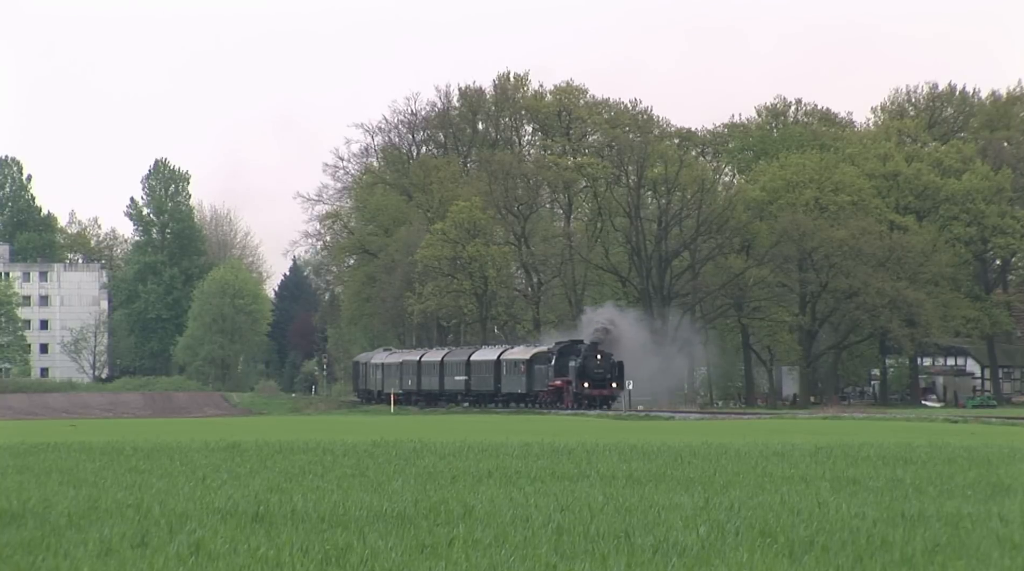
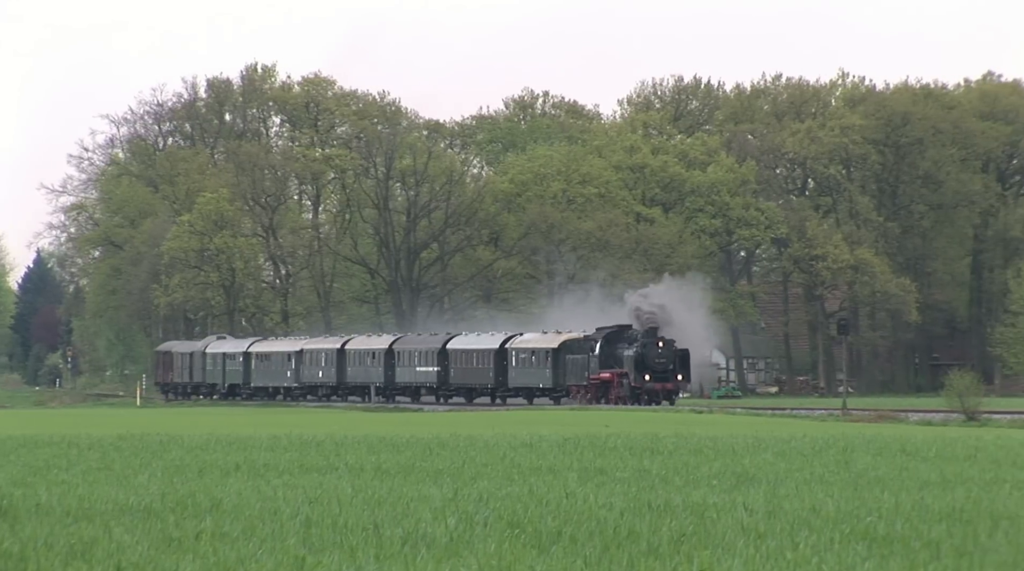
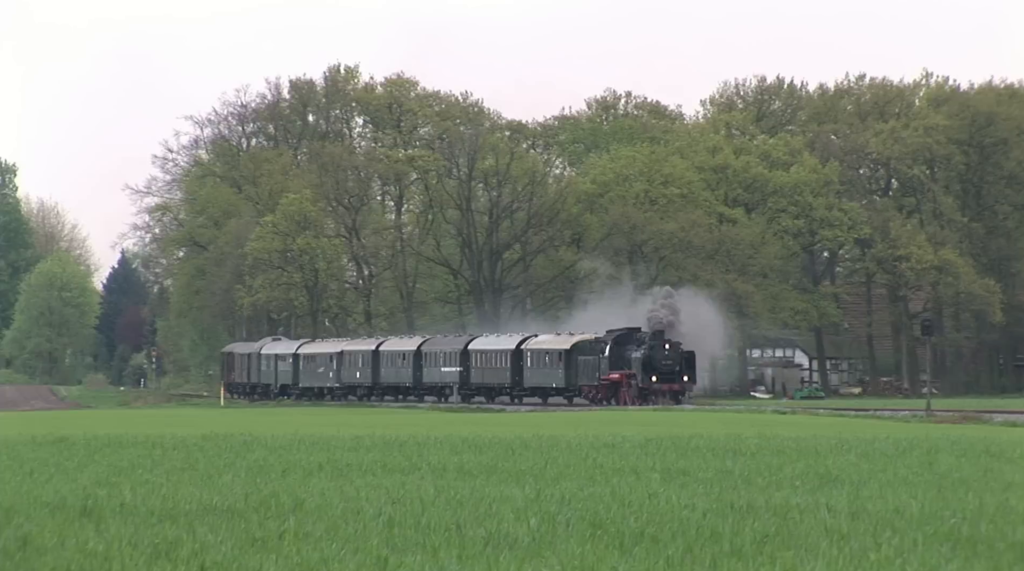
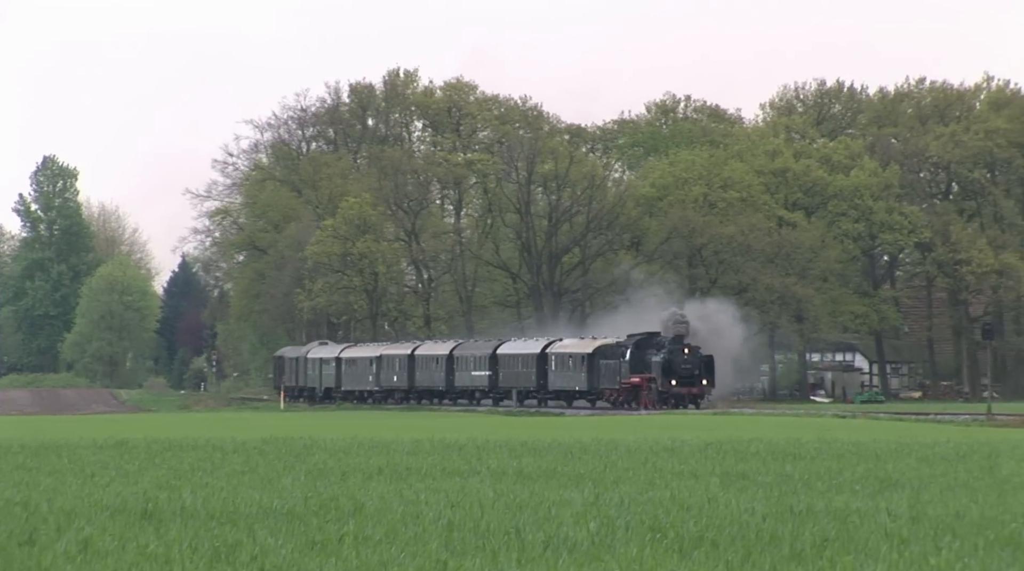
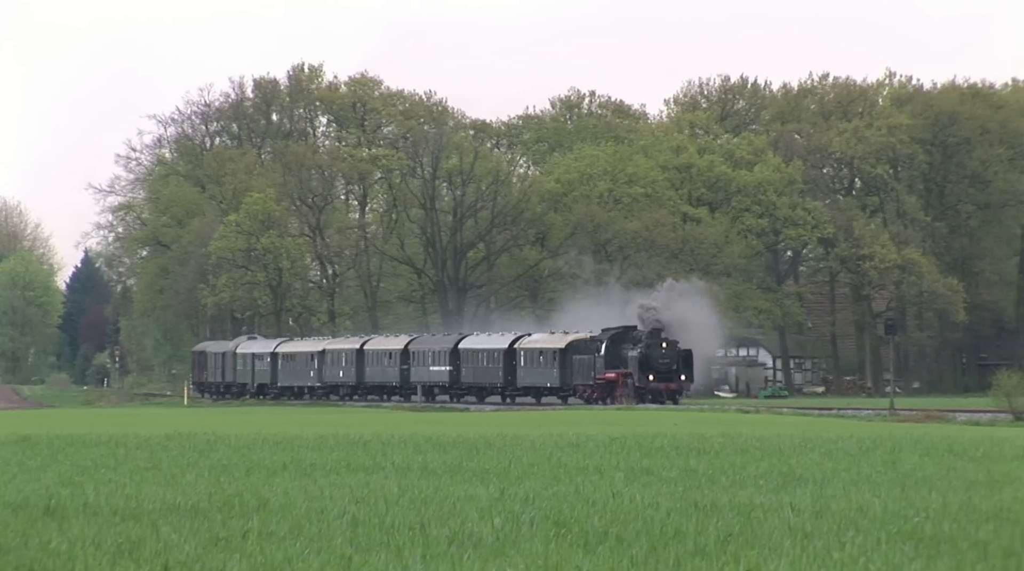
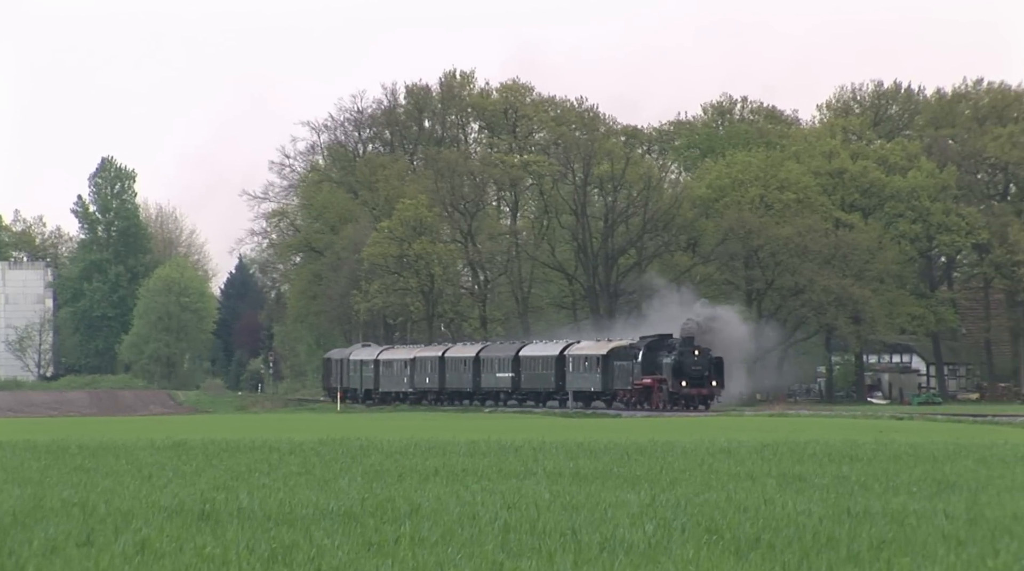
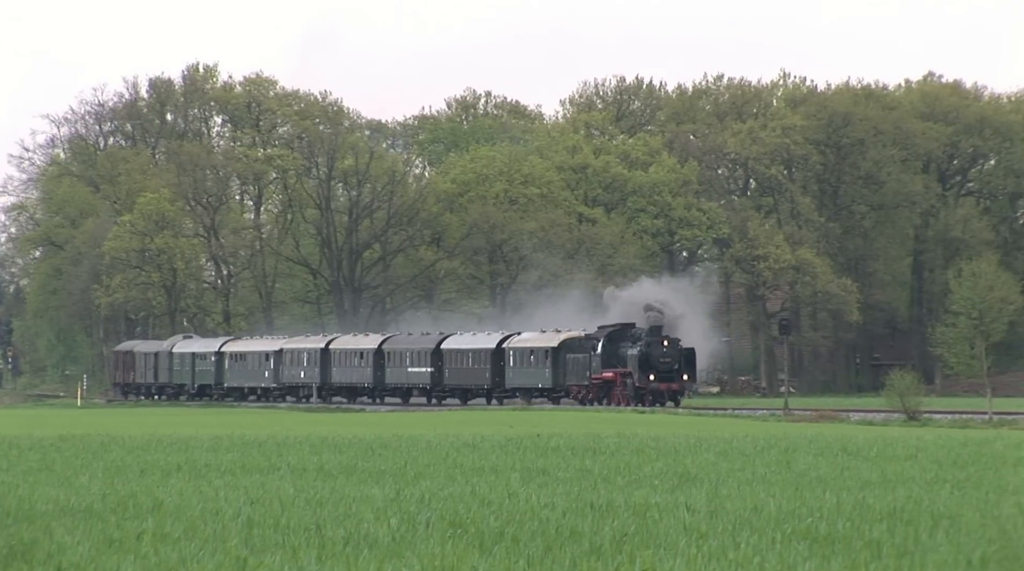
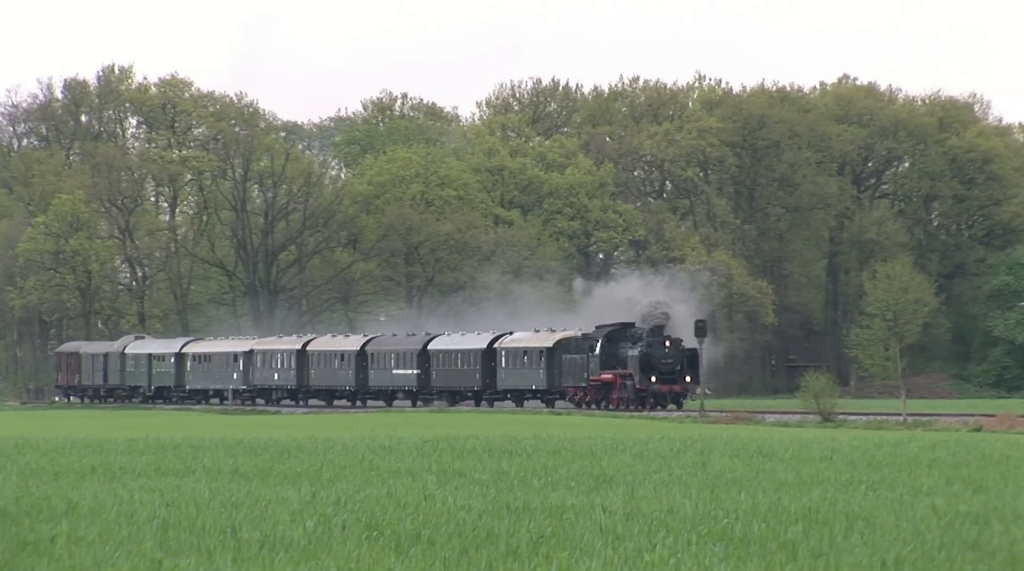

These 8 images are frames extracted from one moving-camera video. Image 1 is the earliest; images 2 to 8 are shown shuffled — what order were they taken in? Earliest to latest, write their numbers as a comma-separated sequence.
6, 4, 3, 5, 2, 7, 8
